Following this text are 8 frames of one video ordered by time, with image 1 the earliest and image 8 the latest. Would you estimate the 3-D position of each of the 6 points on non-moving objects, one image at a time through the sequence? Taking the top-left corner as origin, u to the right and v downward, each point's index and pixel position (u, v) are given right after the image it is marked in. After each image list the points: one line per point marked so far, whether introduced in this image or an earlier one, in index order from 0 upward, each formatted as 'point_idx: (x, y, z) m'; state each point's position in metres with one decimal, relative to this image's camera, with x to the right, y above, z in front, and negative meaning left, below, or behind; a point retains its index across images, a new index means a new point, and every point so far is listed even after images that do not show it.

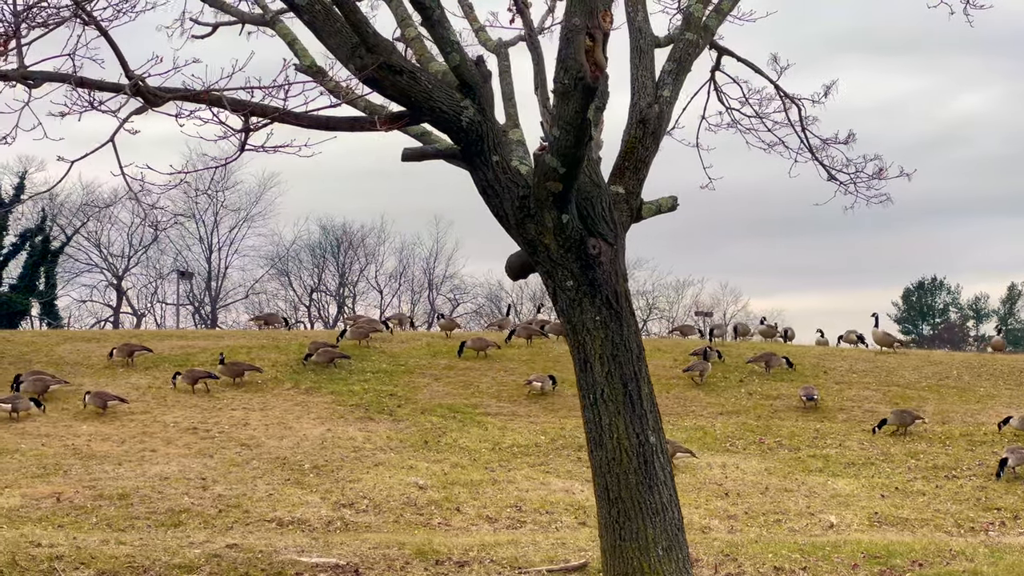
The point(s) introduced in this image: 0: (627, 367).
0: (+0.9, -0.6, +6.3) m
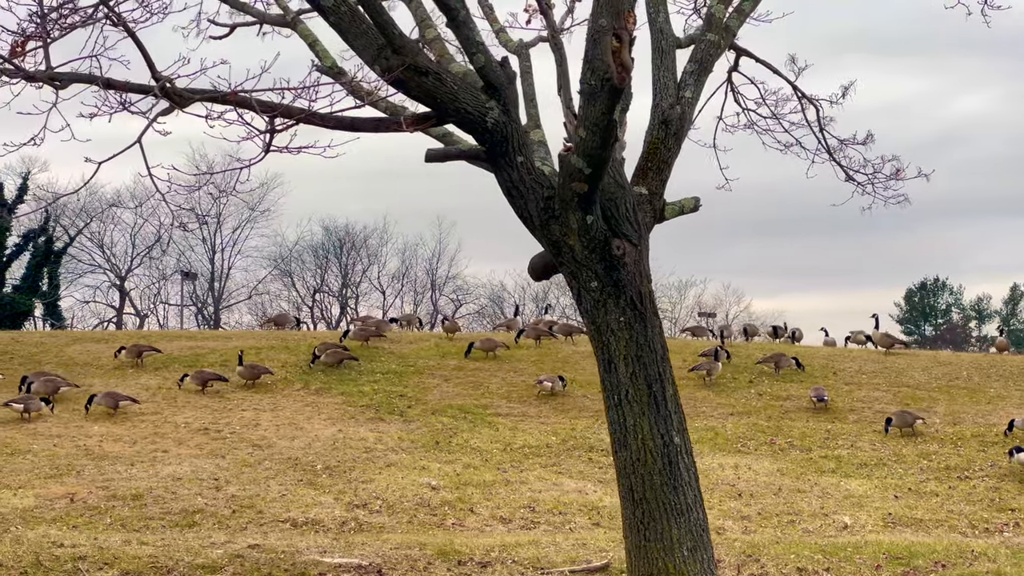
0: (+1.1, -0.6, +6.3) m
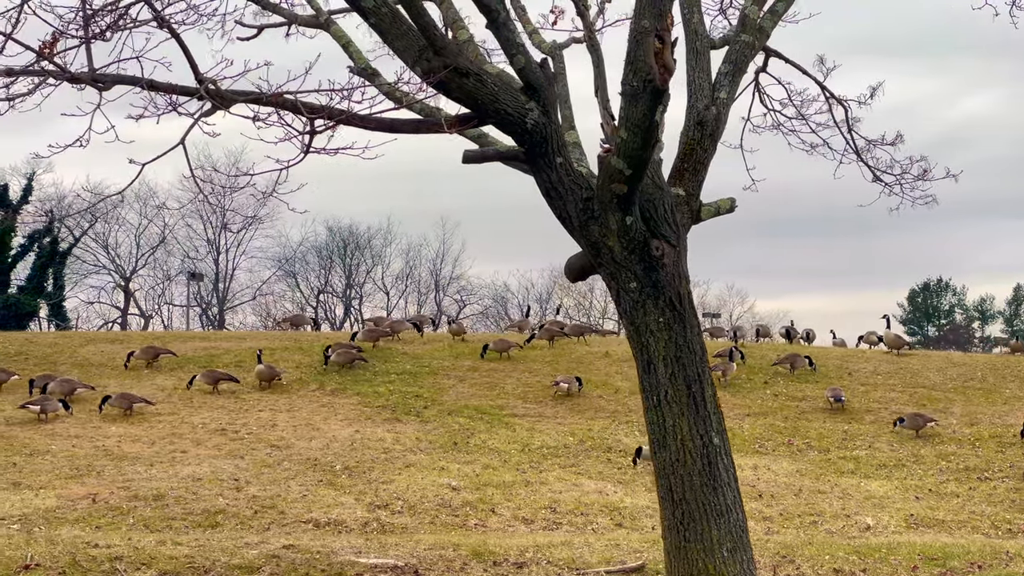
0: (+1.5, -0.7, +6.3) m
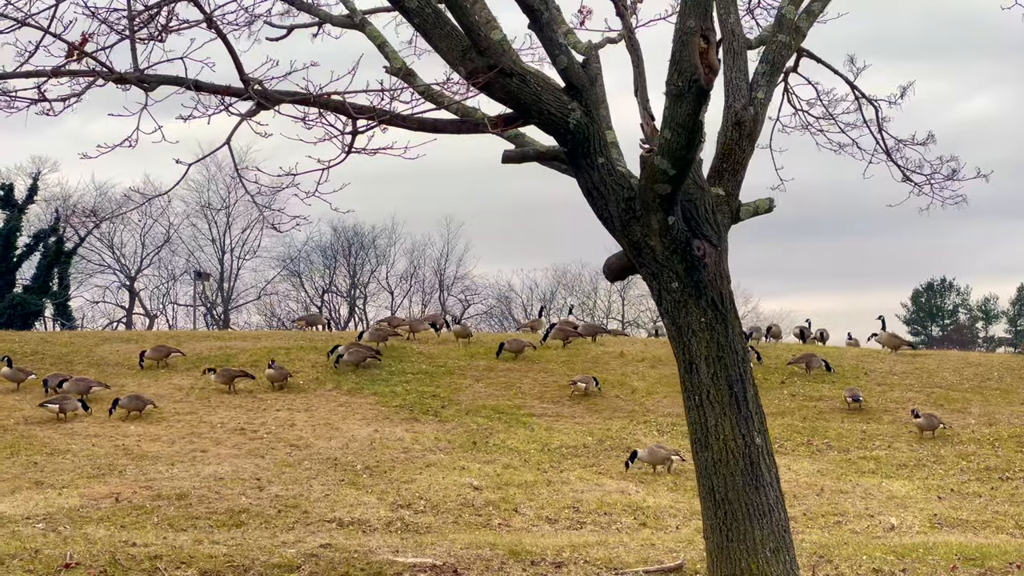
0: (+1.8, -0.7, +6.3) m
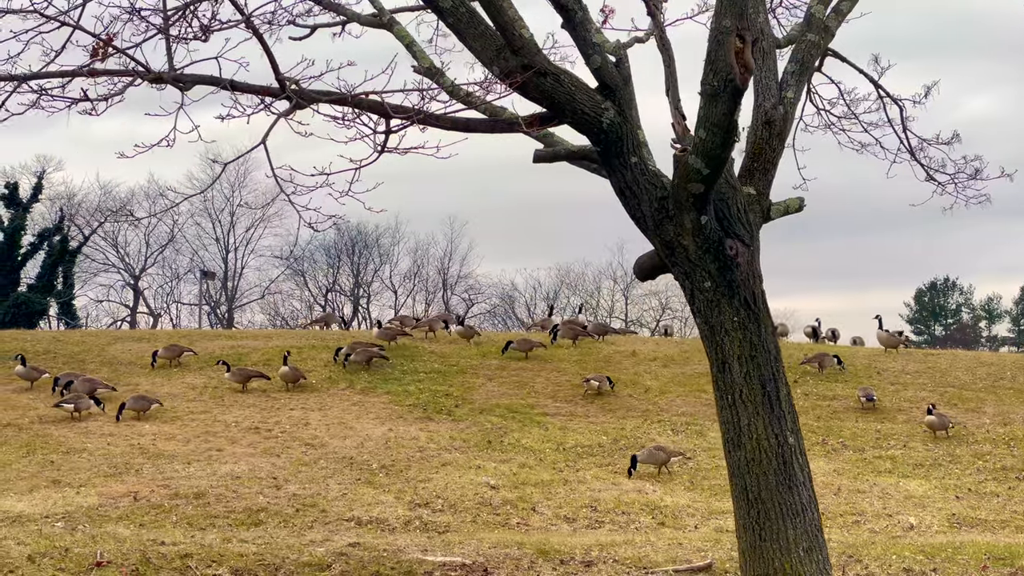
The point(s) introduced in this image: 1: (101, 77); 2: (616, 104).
0: (+2.1, -0.7, +6.3) m
1: (-3.2, +1.7, +6.1) m
2: (+0.9, +1.5, +6.3) m
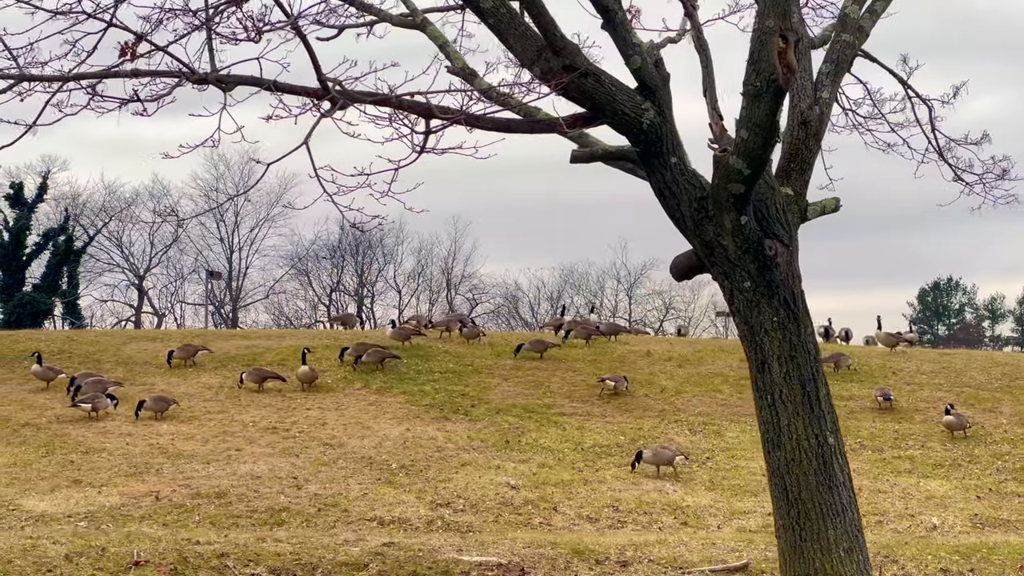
0: (+2.4, -0.7, +6.3) m
1: (-2.9, +1.7, +6.1) m
2: (+1.2, +1.5, +6.3) m
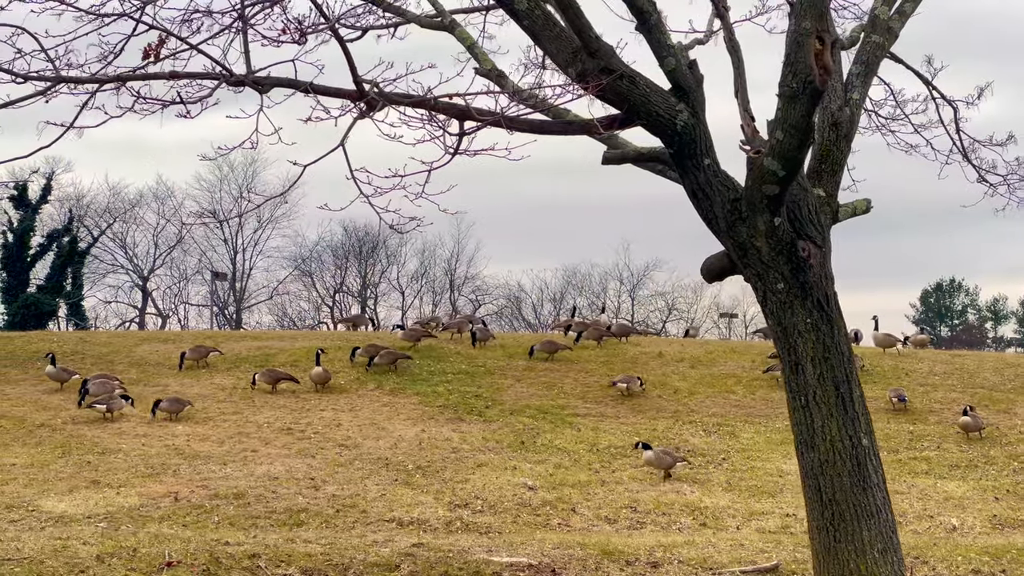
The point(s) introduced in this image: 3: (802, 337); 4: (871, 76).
0: (+2.7, -0.7, +6.3) m
1: (-2.6, +1.7, +6.1) m
2: (+1.5, +1.5, +6.3) m
3: (+2.4, -0.4, +6.4) m
4: (+3.4, +2.0, +7.2) m
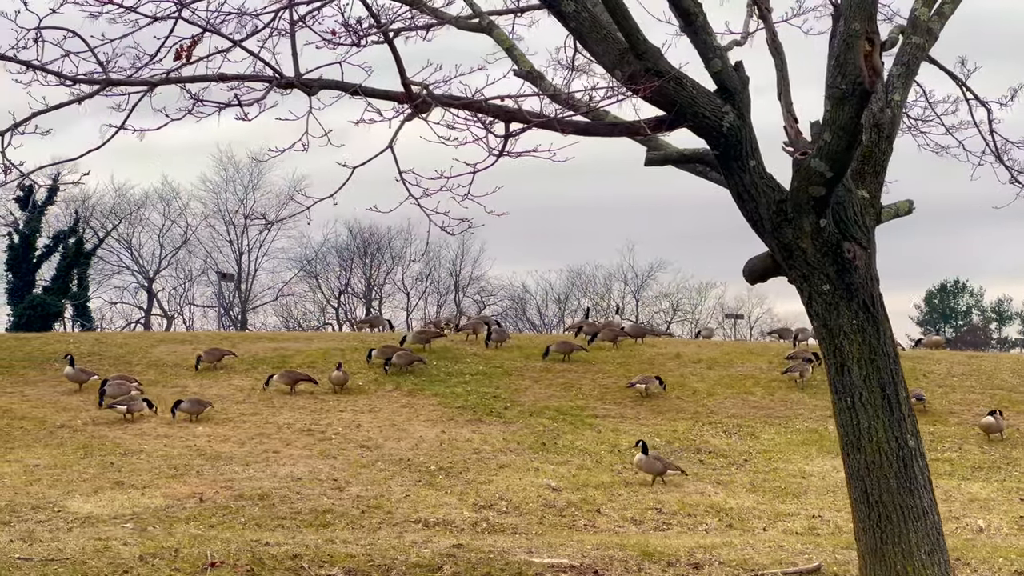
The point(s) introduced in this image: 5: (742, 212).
0: (+3.1, -0.7, +6.3) m
1: (-2.3, +1.6, +6.1) m
2: (+1.8, +1.5, +6.4) m
3: (+2.8, -0.4, +6.4) m
4: (+3.8, +2.0, +7.2) m
5: (+2.0, +0.7, +6.6) m
